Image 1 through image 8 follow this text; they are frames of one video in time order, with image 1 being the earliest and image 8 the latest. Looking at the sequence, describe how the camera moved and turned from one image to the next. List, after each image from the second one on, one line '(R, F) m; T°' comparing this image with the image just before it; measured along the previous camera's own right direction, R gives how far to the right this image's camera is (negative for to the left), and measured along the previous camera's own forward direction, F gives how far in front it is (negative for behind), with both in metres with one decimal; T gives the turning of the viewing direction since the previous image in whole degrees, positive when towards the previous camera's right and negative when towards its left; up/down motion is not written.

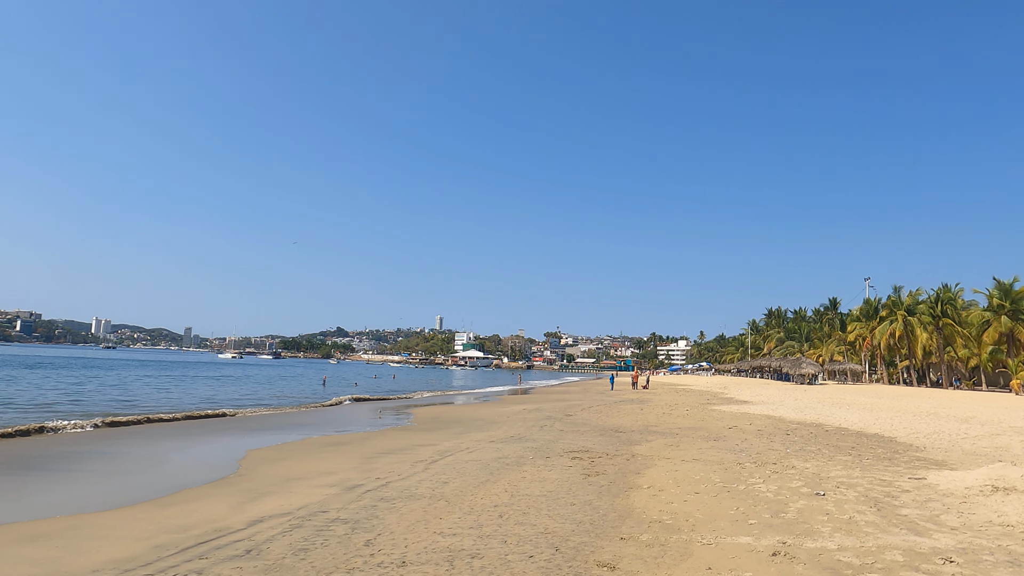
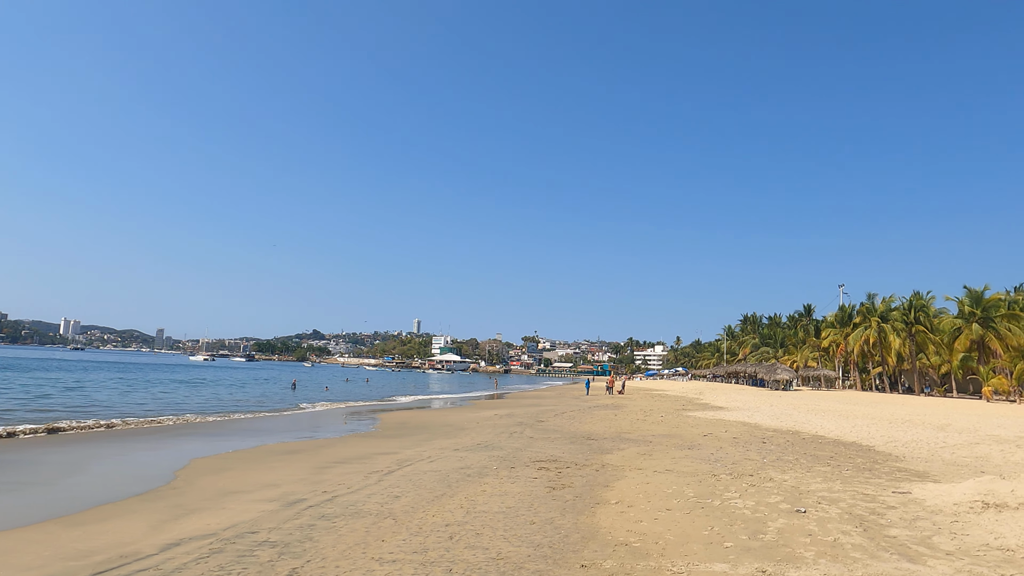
(+0.3, +0.8) m; +2°
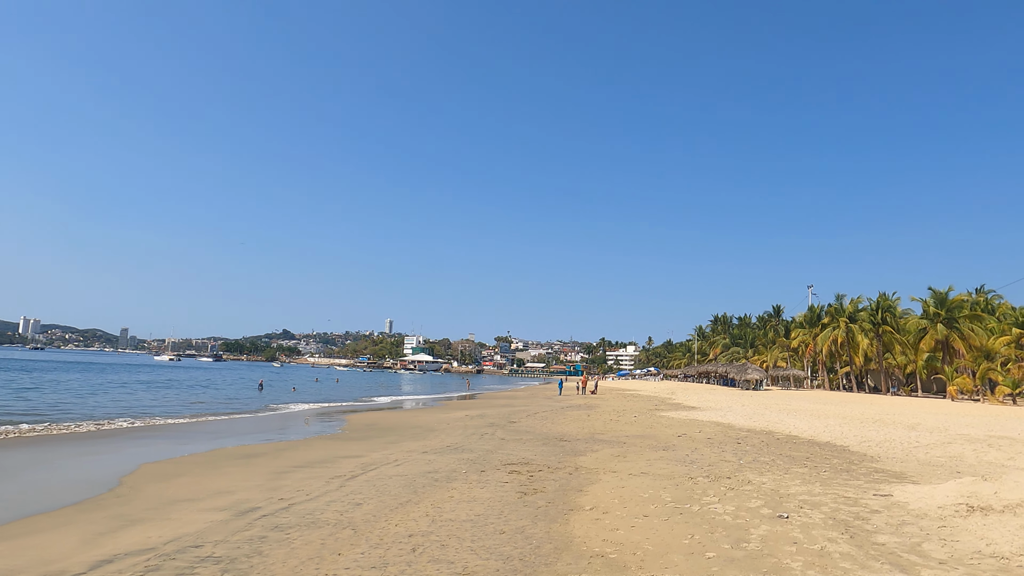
(0.0, +0.5) m; +2°
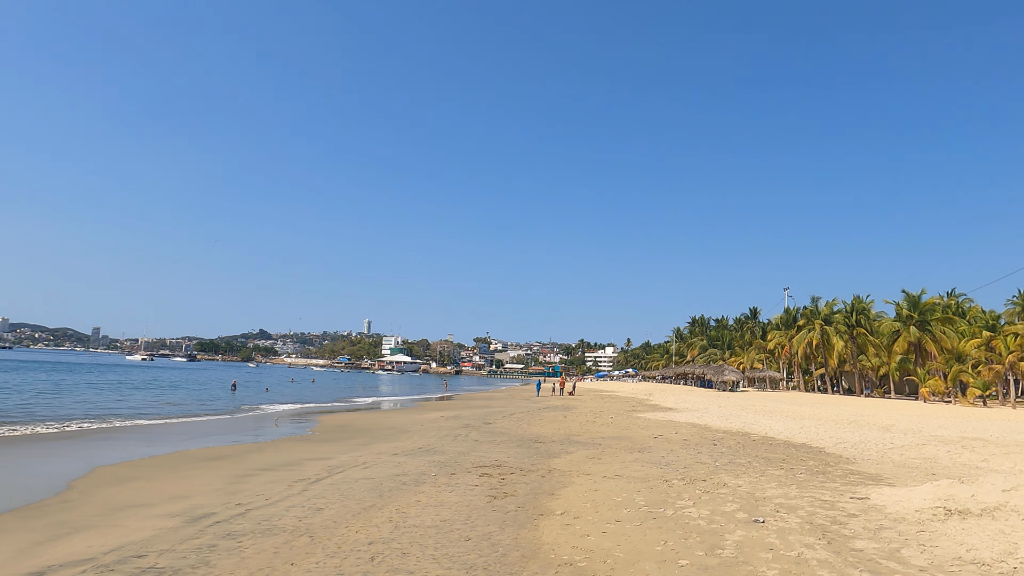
(+0.1, +0.3) m; +2°
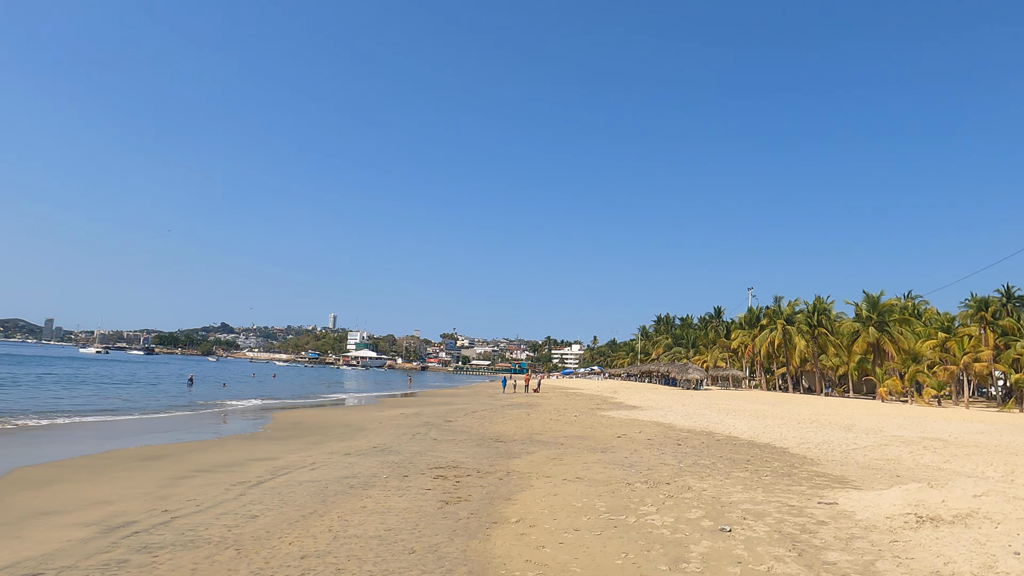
(+0.1, +0.6) m; +3°
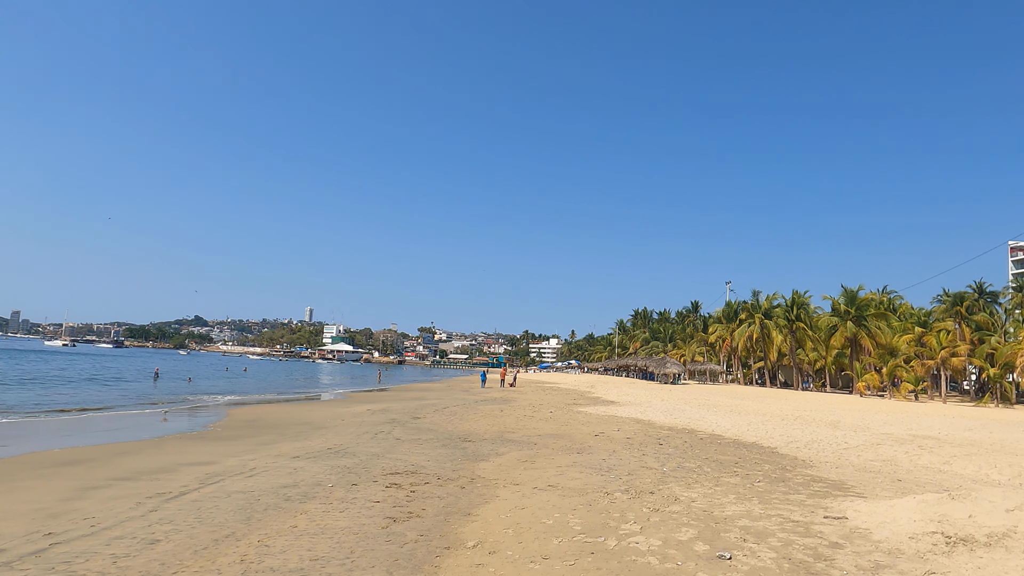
(+0.2, +1.3) m; +2°
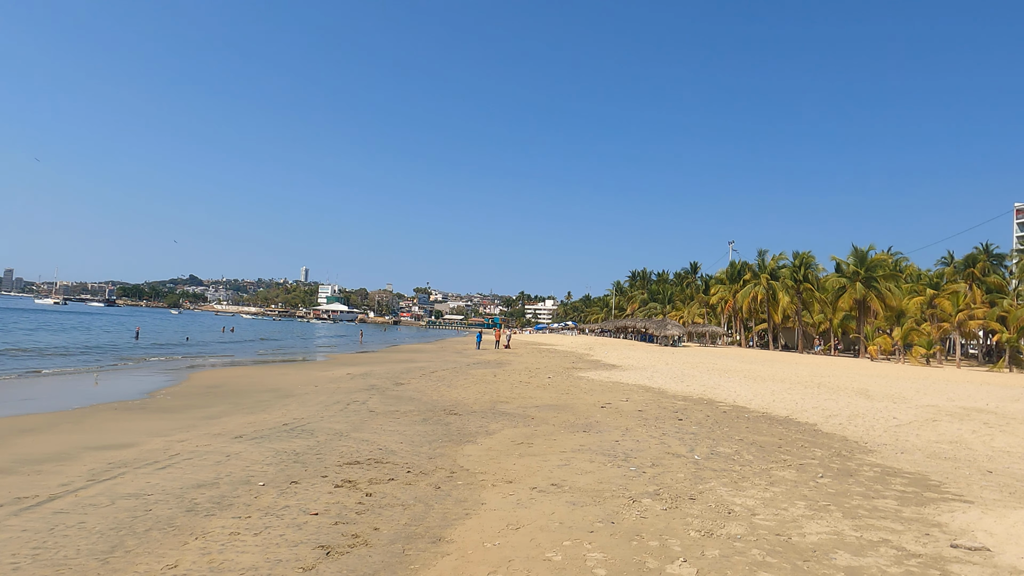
(0.0, +2.5) m; 0°
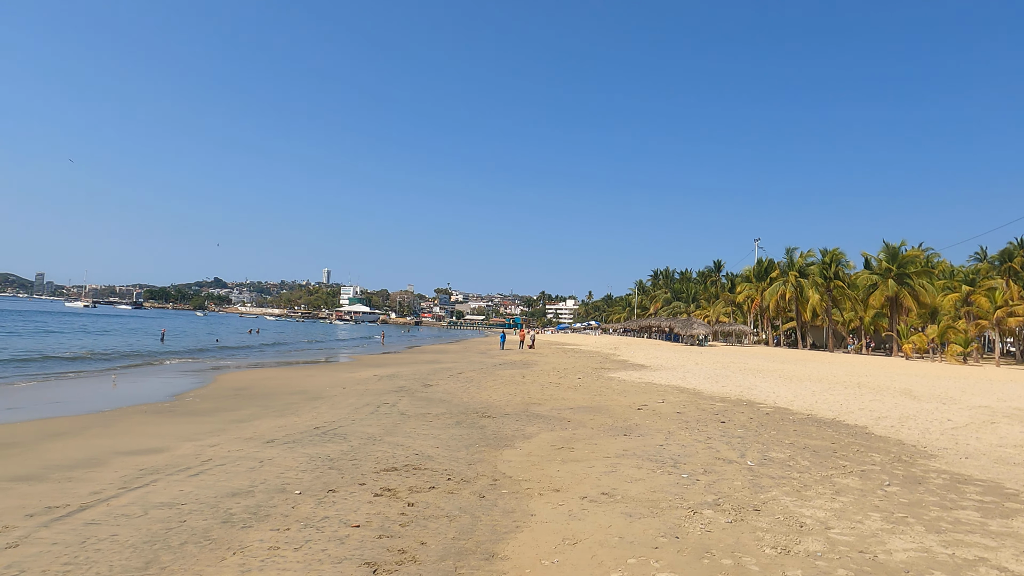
(-0.3, +0.4) m; -2°
